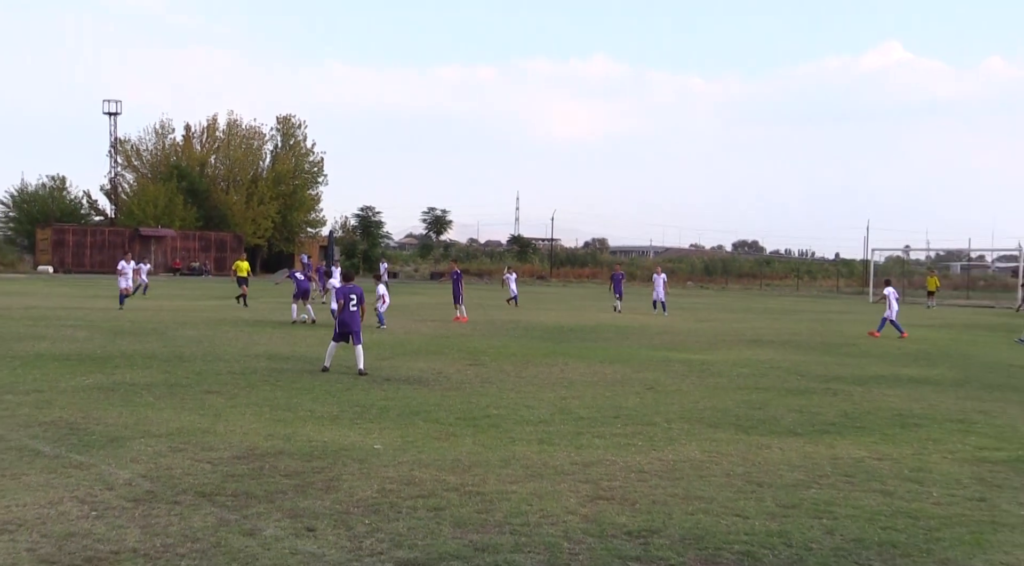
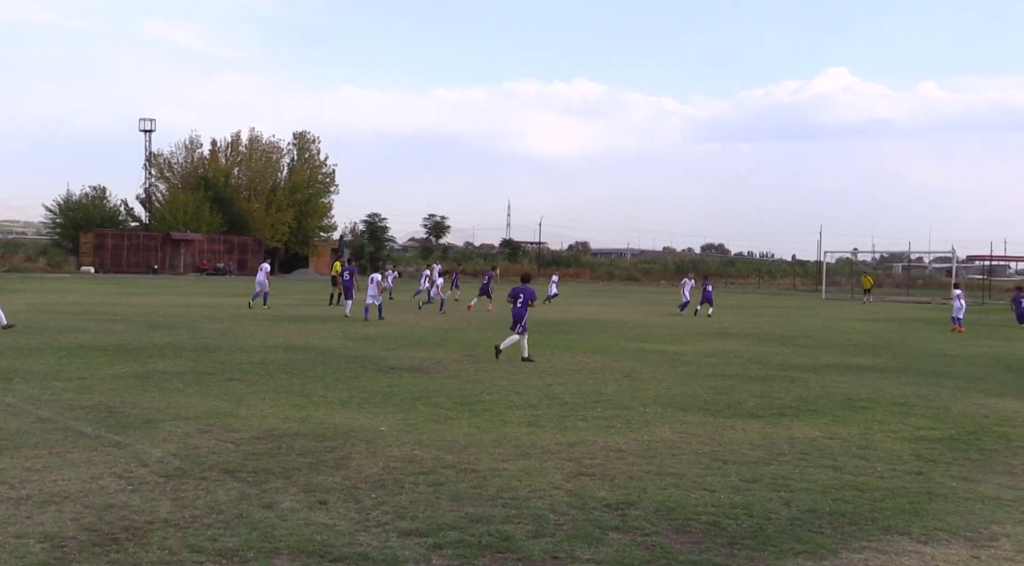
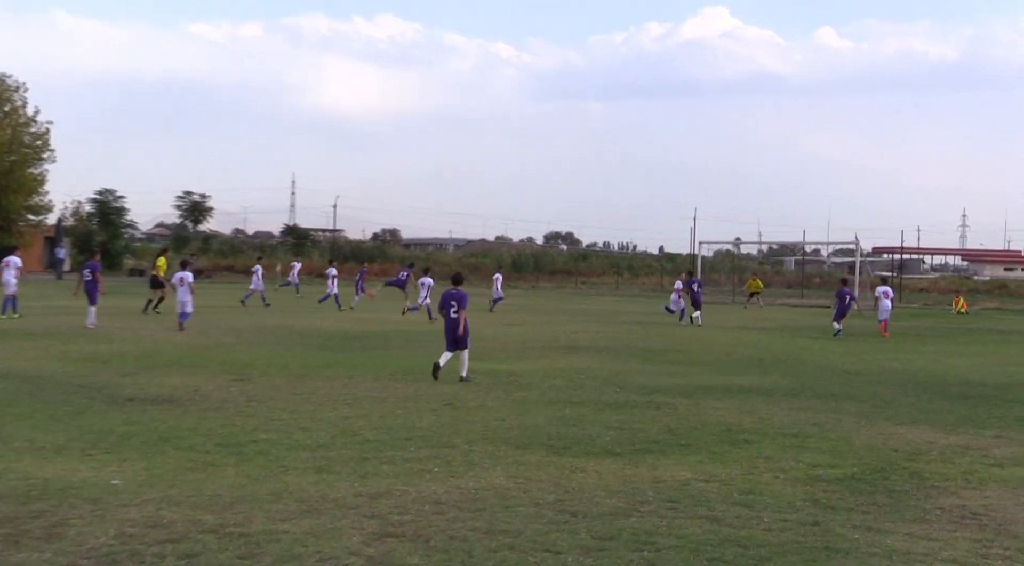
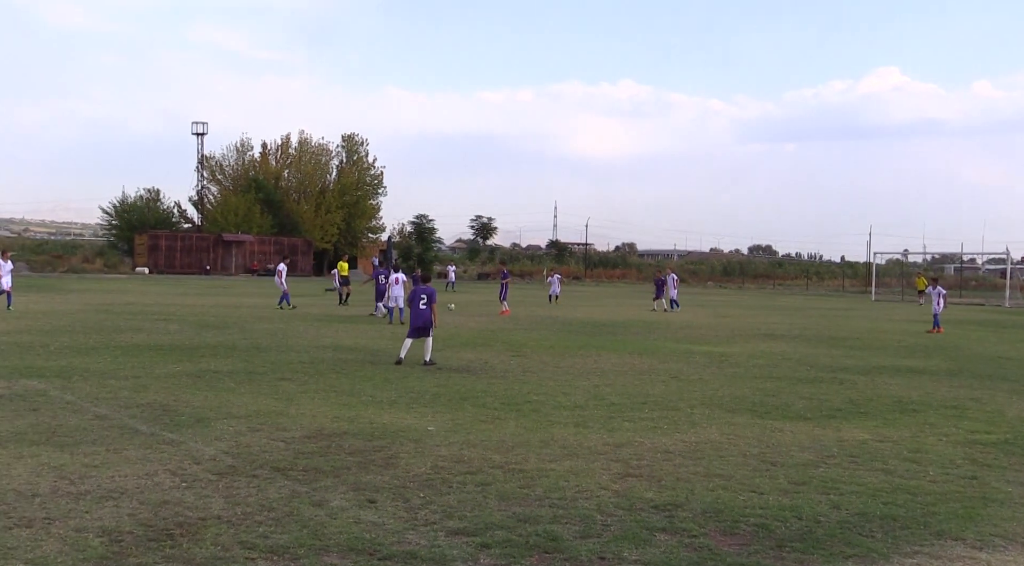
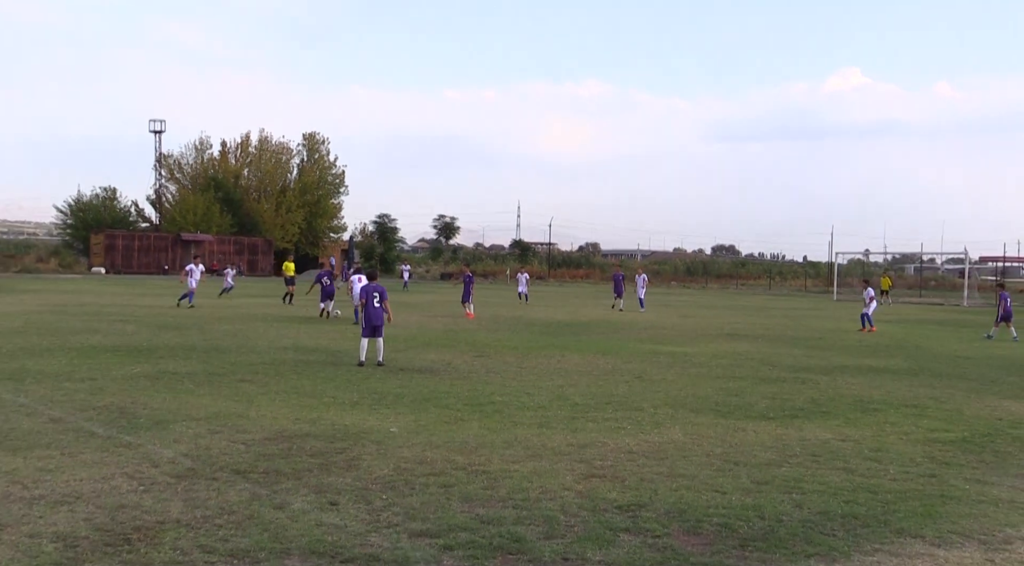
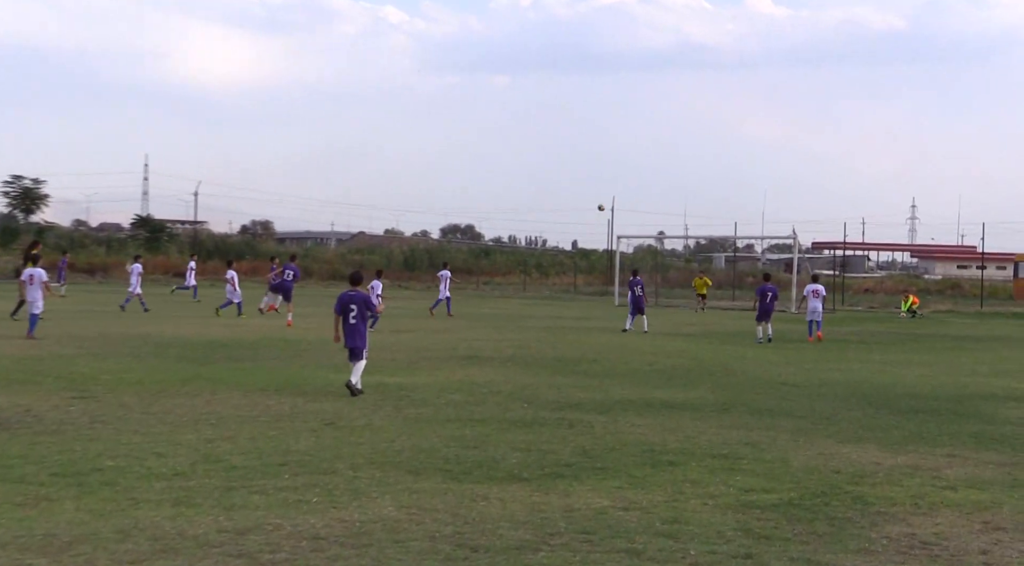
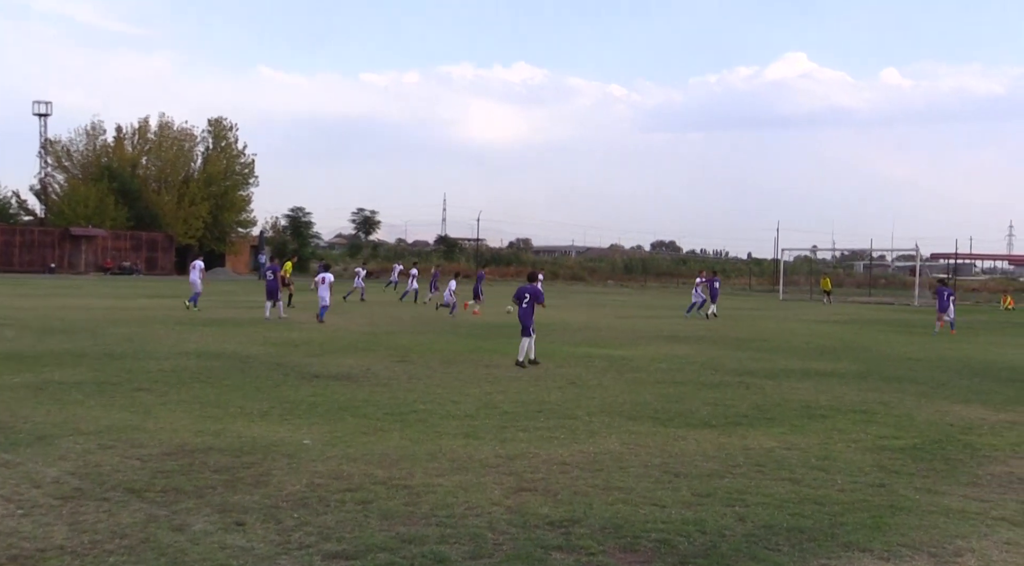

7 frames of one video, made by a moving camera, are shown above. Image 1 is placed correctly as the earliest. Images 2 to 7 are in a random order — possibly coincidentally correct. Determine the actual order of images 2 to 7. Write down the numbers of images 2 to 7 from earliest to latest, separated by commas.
5, 4, 2, 7, 3, 6
